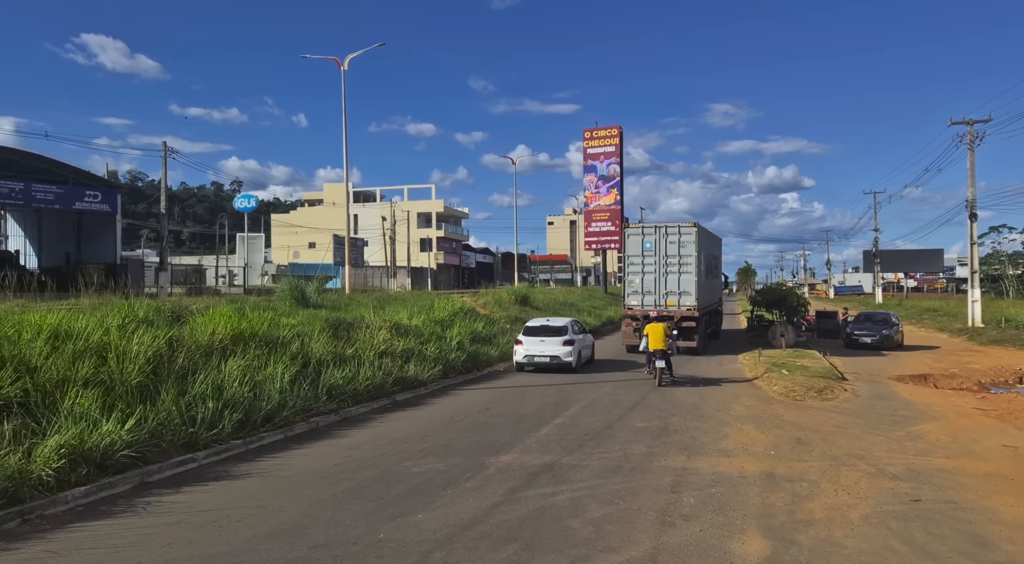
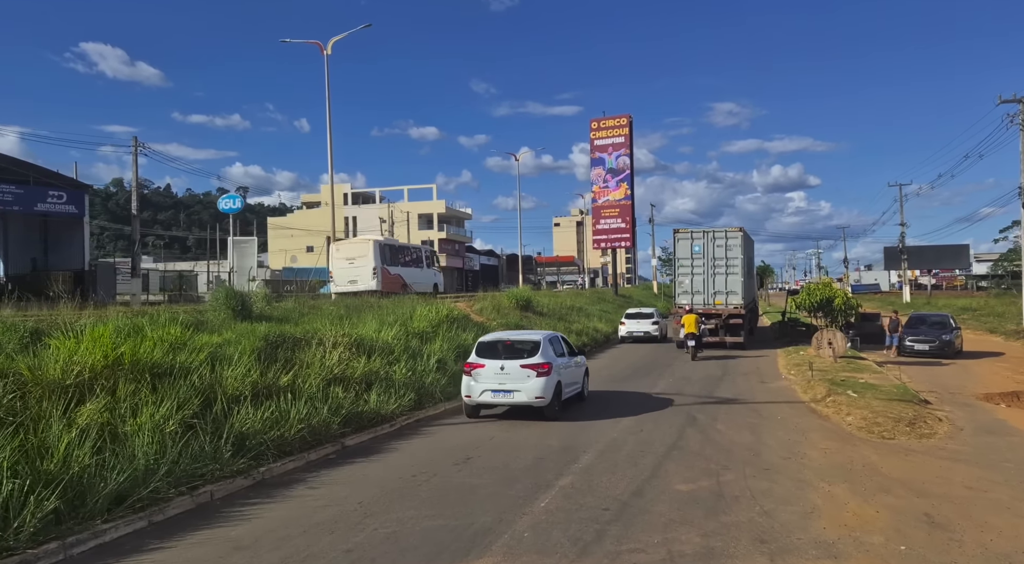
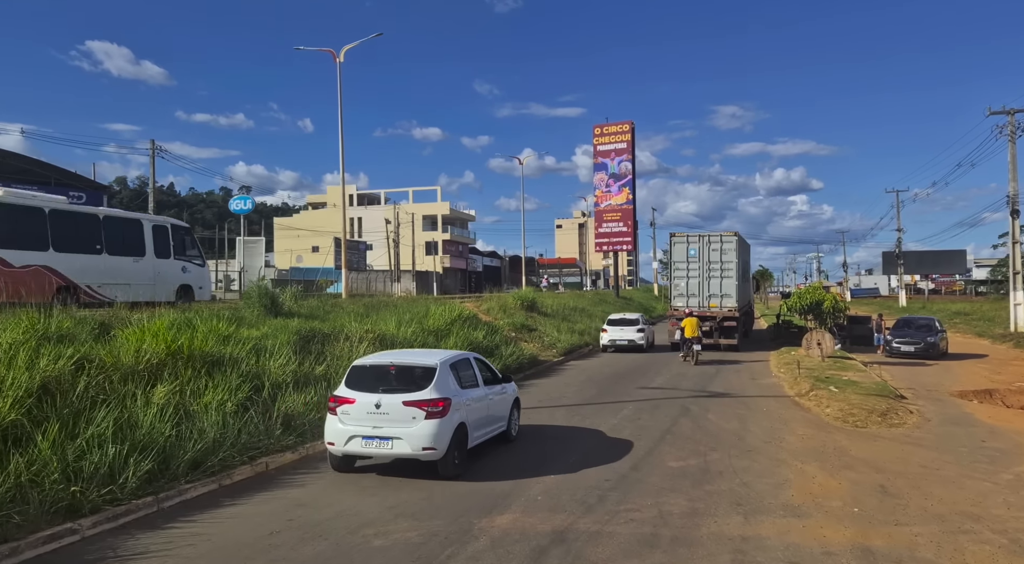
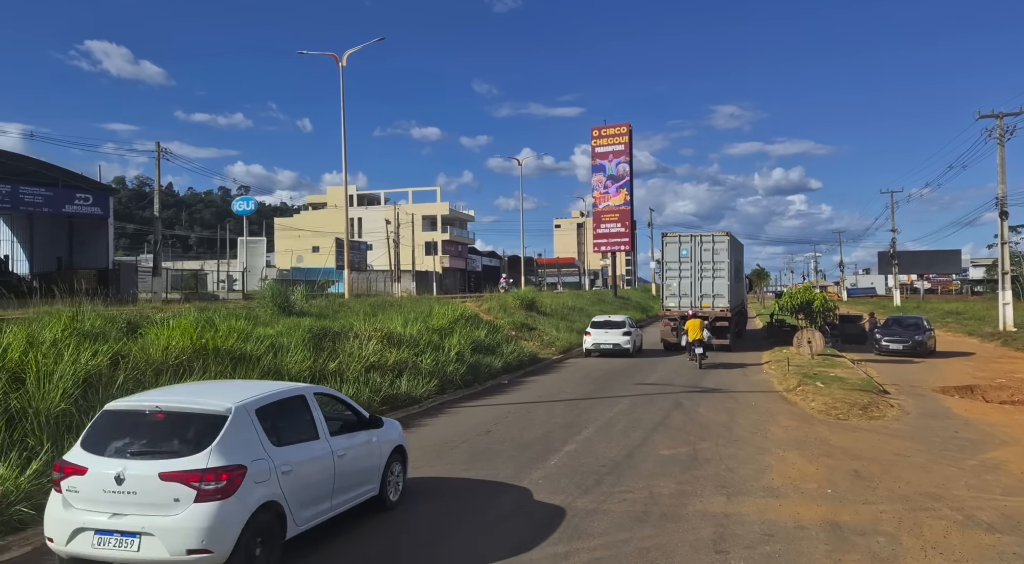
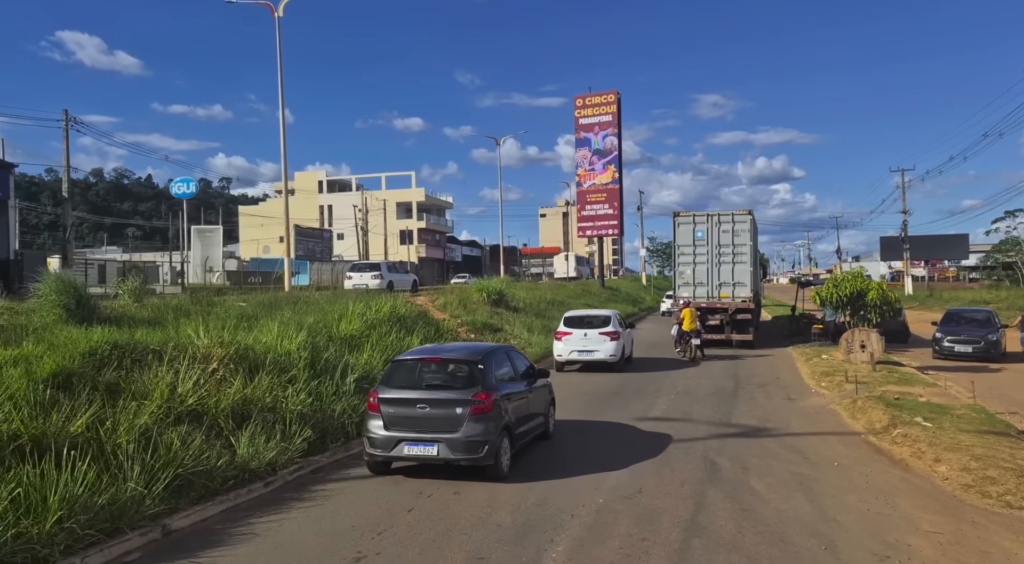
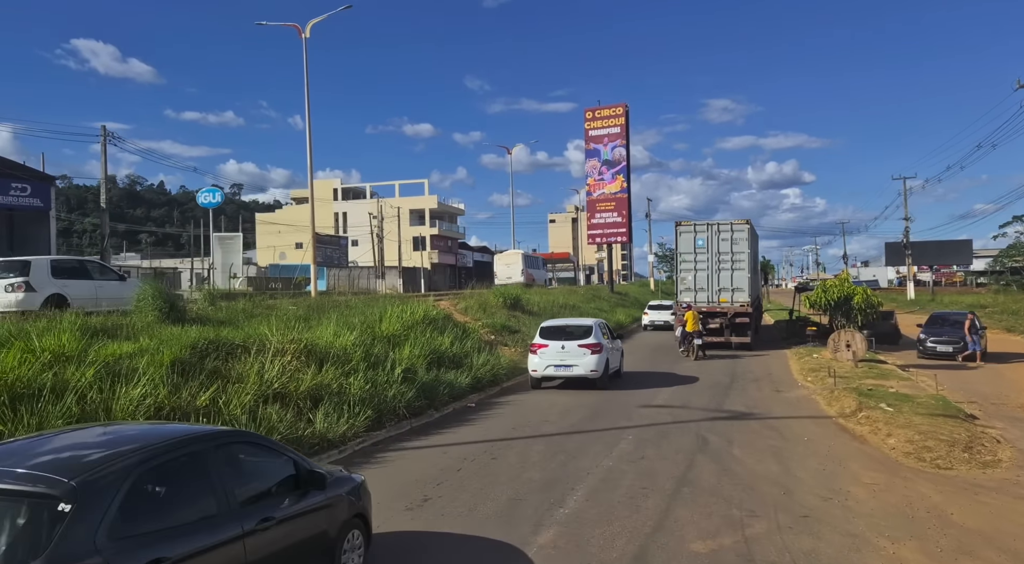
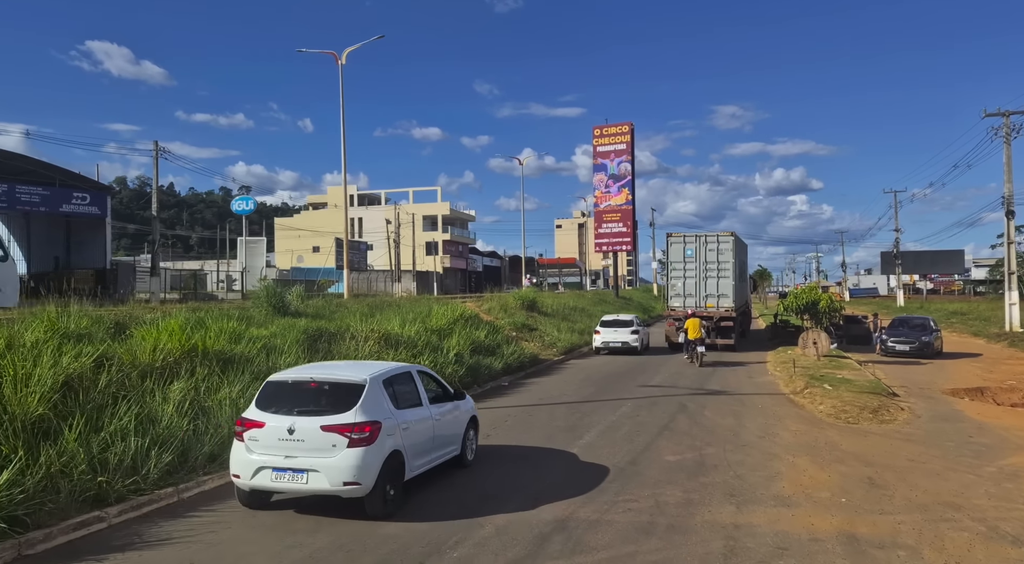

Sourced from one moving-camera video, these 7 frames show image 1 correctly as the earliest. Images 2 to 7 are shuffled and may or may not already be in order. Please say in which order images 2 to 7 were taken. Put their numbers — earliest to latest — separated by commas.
4, 7, 3, 2, 6, 5
